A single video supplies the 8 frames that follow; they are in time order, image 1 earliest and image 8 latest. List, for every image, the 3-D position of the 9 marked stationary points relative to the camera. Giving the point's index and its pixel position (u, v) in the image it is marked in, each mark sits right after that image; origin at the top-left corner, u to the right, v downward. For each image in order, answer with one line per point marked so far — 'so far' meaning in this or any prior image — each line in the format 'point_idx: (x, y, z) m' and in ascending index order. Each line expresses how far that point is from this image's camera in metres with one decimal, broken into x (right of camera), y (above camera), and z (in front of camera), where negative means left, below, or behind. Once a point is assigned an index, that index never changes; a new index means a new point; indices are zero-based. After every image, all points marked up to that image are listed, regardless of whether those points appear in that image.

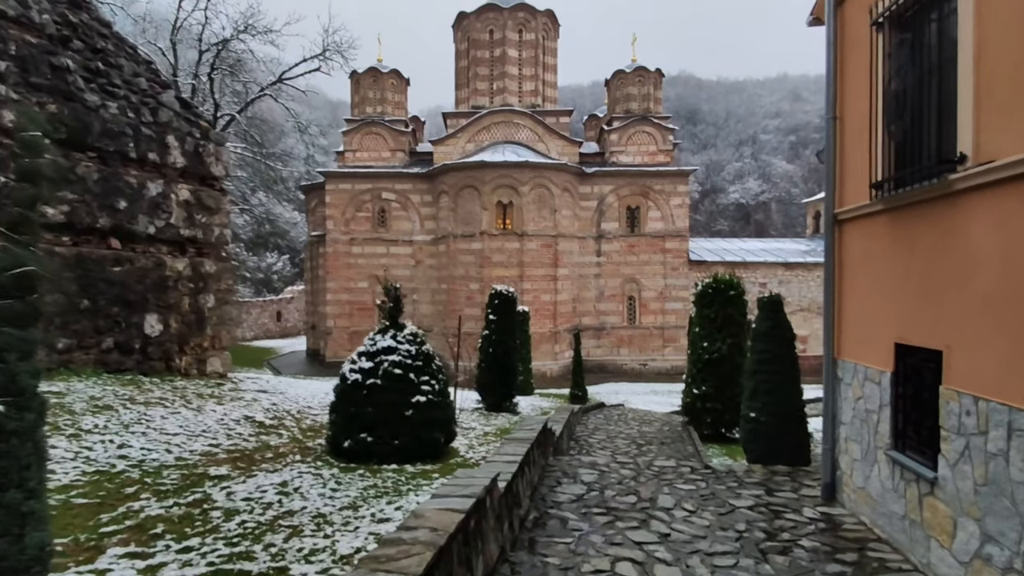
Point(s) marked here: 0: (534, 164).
0: (+0.8, +4.0, +19.0) m
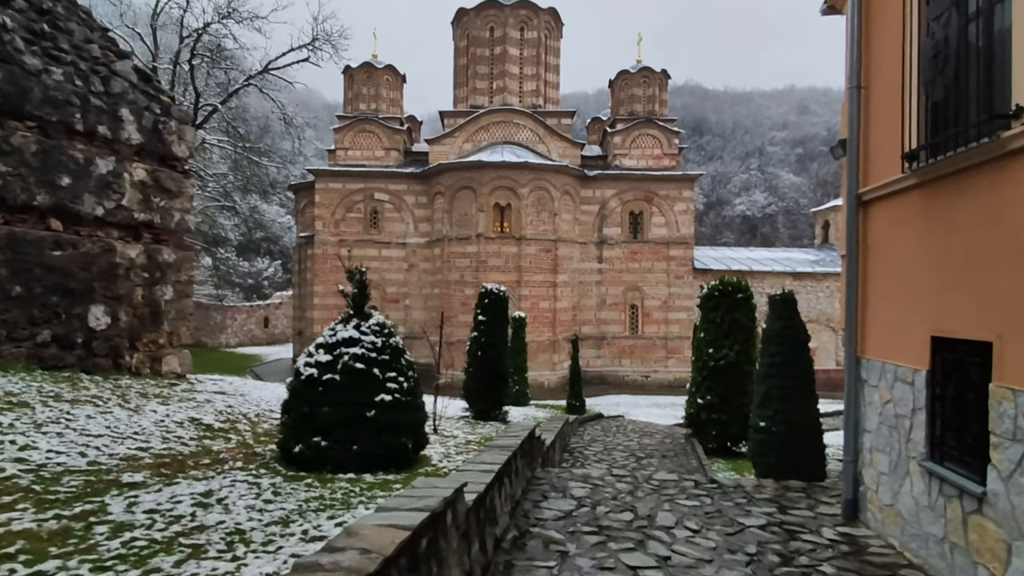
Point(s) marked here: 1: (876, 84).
0: (+0.7, +3.8, +18.5) m
1: (+2.8, +1.6, +4.4) m
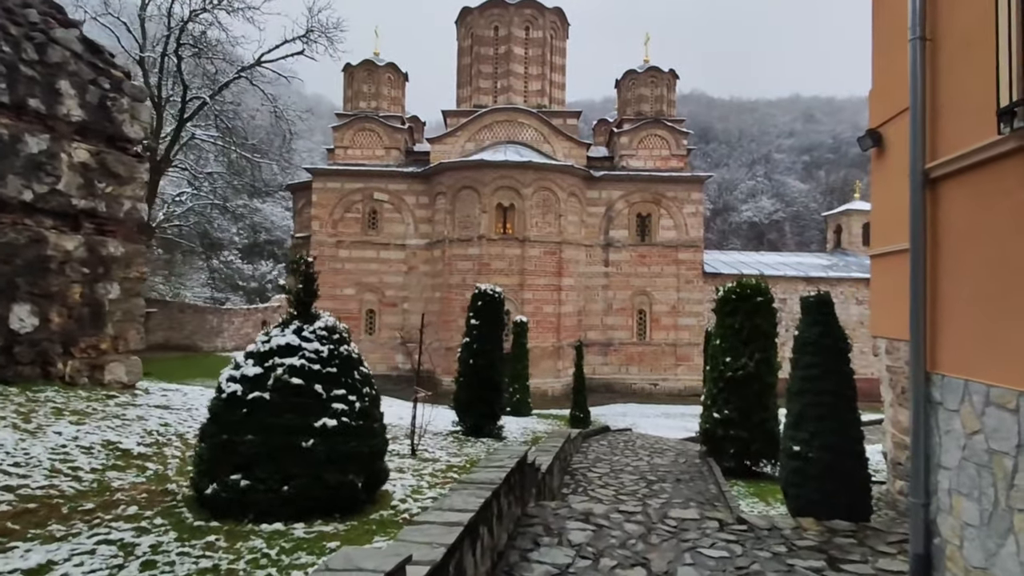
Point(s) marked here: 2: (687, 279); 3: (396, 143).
0: (+0.8, +3.7, +17.6) m
1: (+2.7, +1.6, +3.6) m
2: (+5.8, +0.3, +19.2) m
3: (-3.9, +5.0, +19.9) m
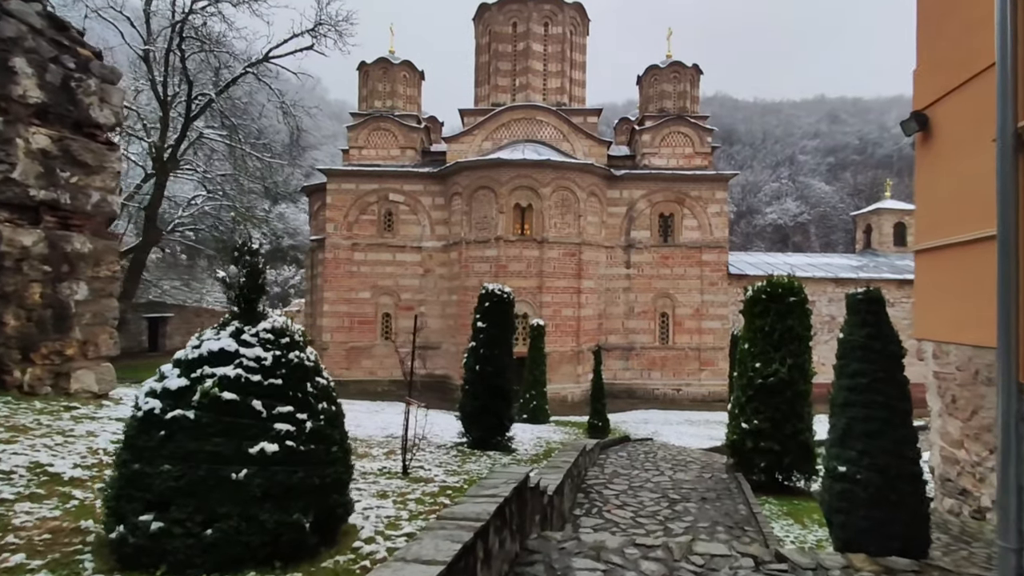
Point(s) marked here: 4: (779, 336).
0: (+1.3, +3.7, +17.0) m
1: (+2.7, +1.6, +2.8) m
2: (+6.4, +0.2, +18.4) m
3: (-3.4, +4.9, +19.4) m
4: (+3.5, -0.6, +7.5) m
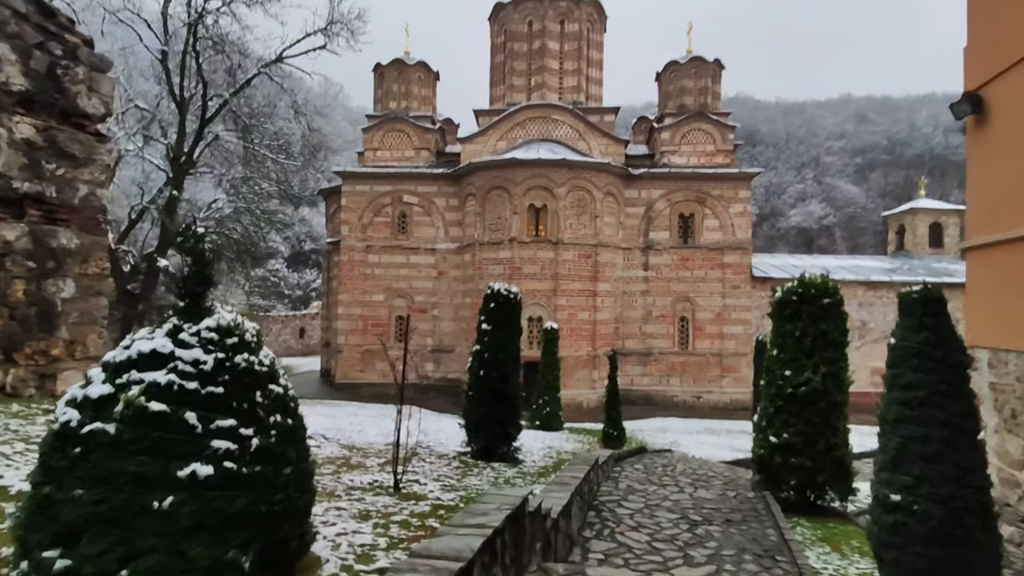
0: (+1.7, +3.6, +16.5) m
1: (+2.6, +1.6, +2.3) m
2: (+6.8, +0.2, +17.7) m
3: (-2.9, +4.8, +19.1) m
4: (+3.6, -0.6, +6.9) m
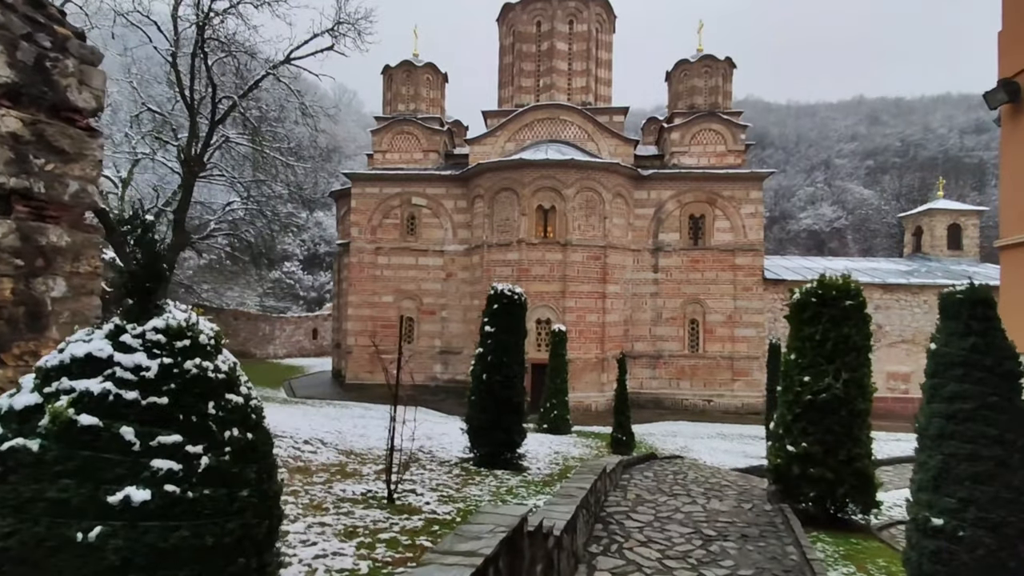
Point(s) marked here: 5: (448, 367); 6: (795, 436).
0: (+1.9, +3.6, +16.2) m
1: (+2.6, +1.6, +2.0) m
2: (+7.0, +0.1, +17.3) m
3: (-2.6, +4.7, +18.9) m
4: (+3.6, -0.7, +6.6) m
5: (-2.0, -2.5, +18.0) m
6: (+3.3, -1.7, +6.6) m
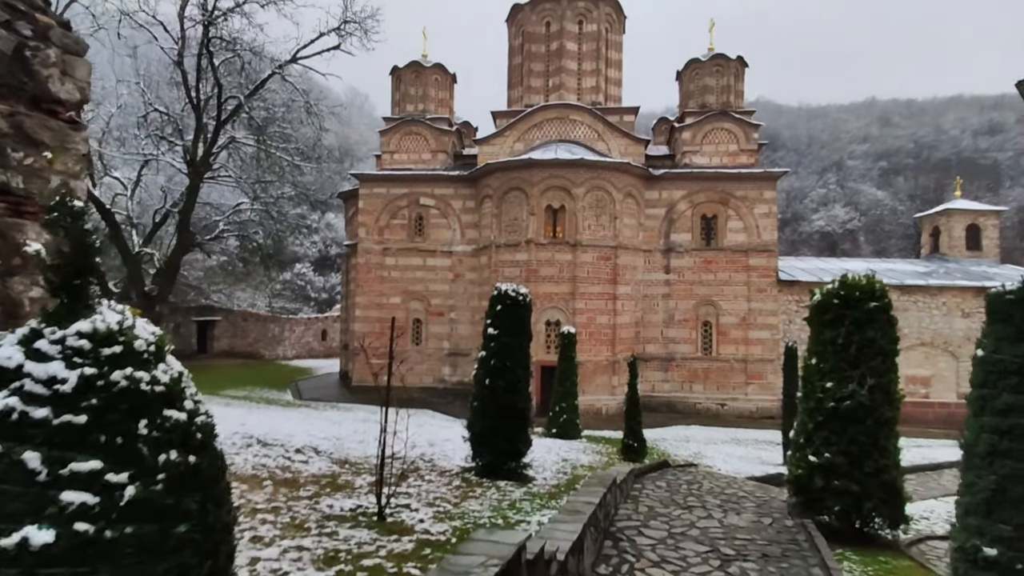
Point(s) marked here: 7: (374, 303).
0: (+2.2, +3.5, +15.9) m
1: (+2.6, +1.7, +1.7) m
2: (+7.3, +0.1, +16.9) m
3: (-2.3, +4.7, +18.6) m
4: (+3.7, -0.7, +6.2) m
5: (-1.7, -2.5, +17.7) m
6: (+3.3, -1.7, +6.2) m
7: (-4.5, -0.5, +18.0) m
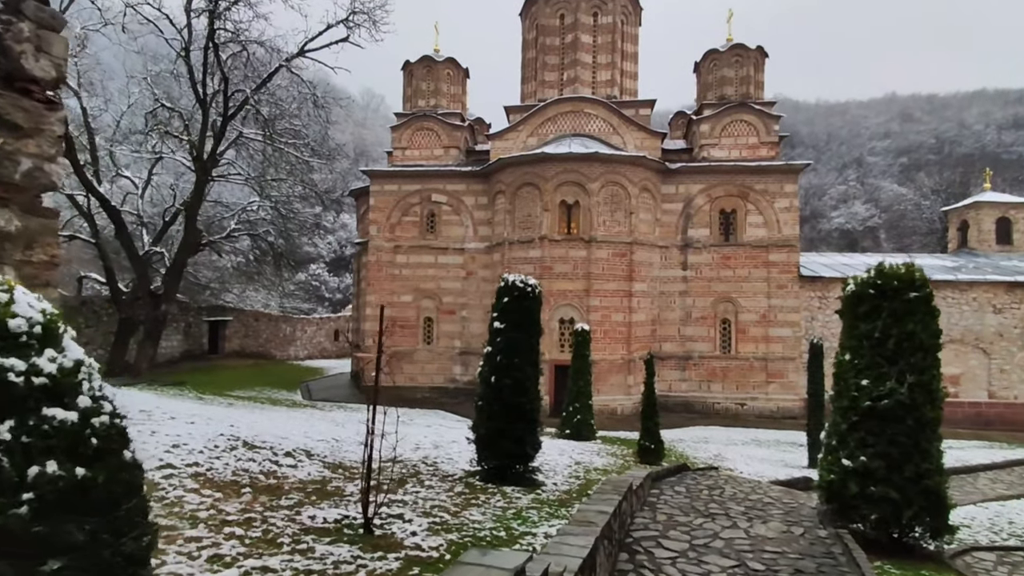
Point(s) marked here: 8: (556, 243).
0: (+2.5, +3.6, +15.4) m
1: (+2.5, +1.8, +1.2) m
2: (+7.6, +0.2, +16.3) m
3: (-2.0, +4.8, +18.3) m
4: (+3.8, -0.6, +5.7) m
5: (-1.4, -2.4, +17.3) m
6: (+3.4, -1.6, +5.7) m
7: (-4.1, -0.4, +17.7) m
8: (+1.1, +1.3, +15.6) m
